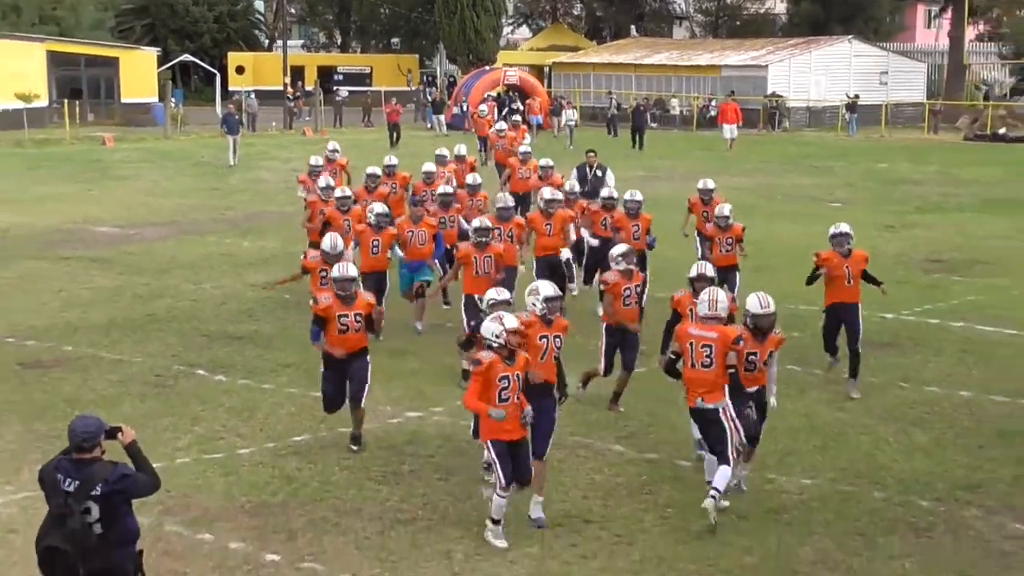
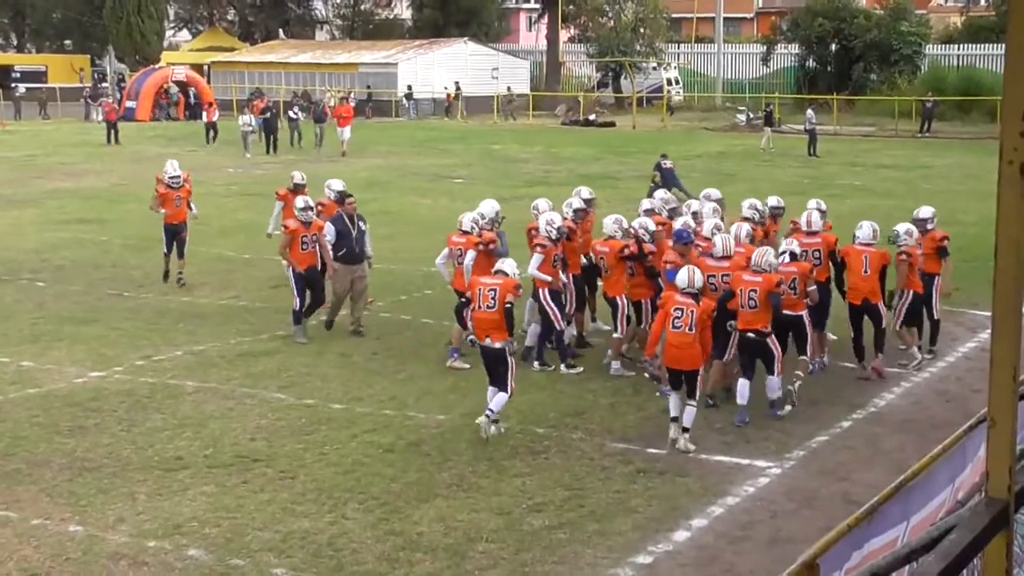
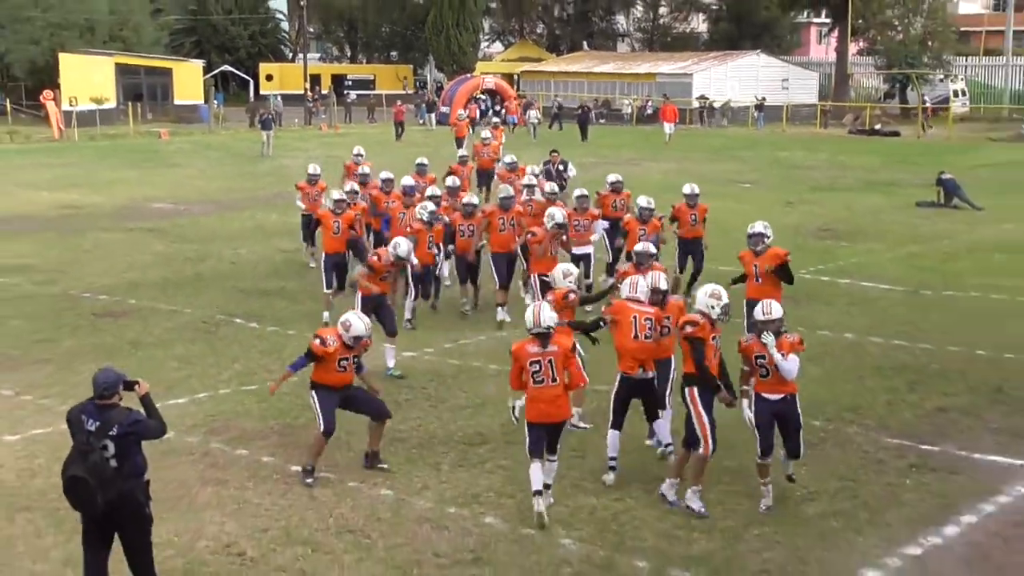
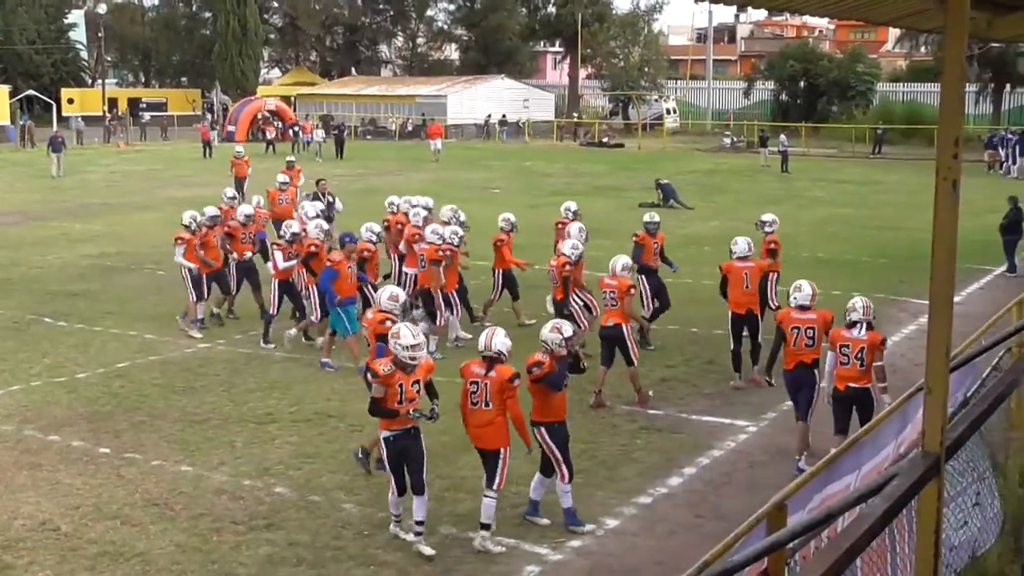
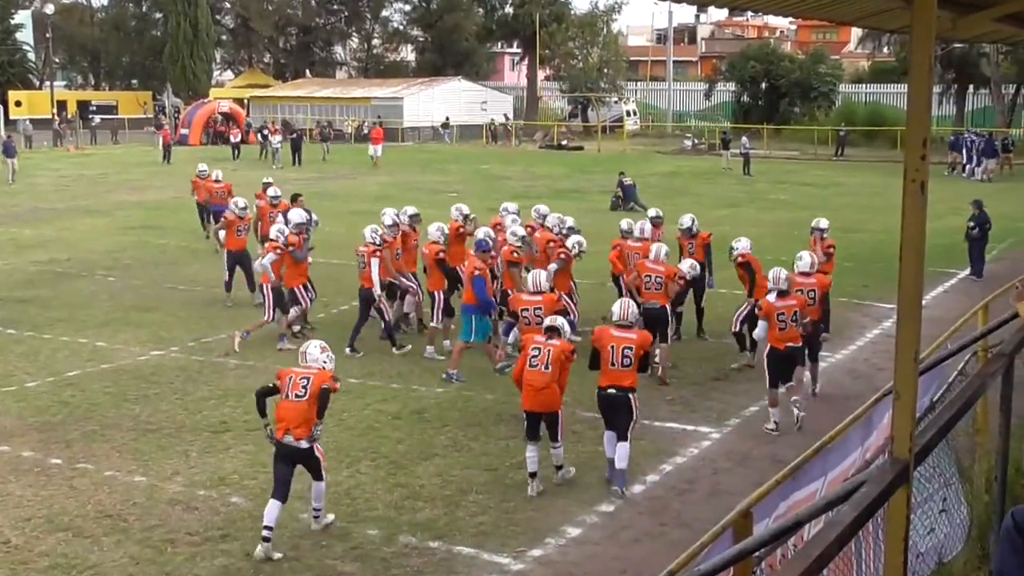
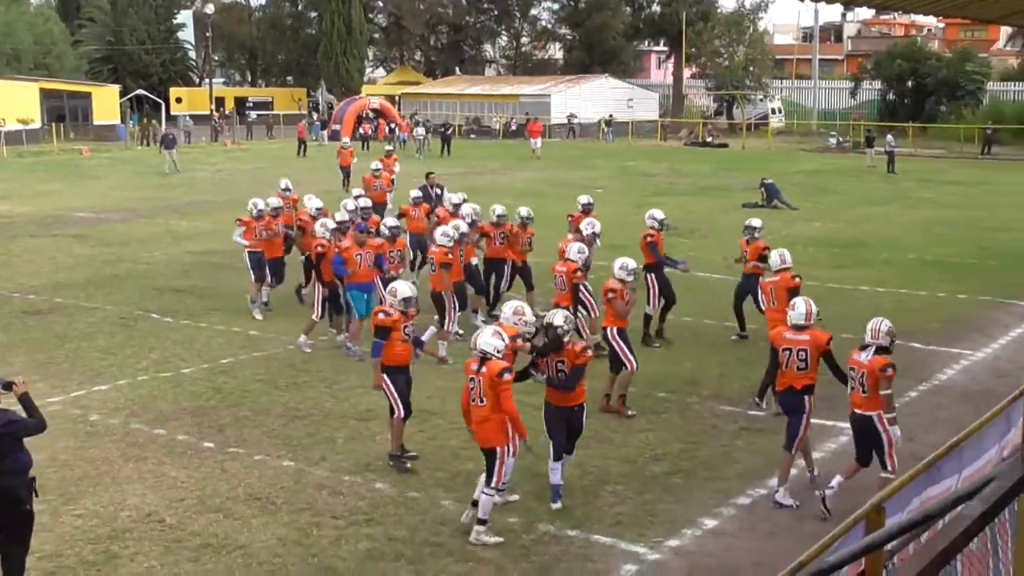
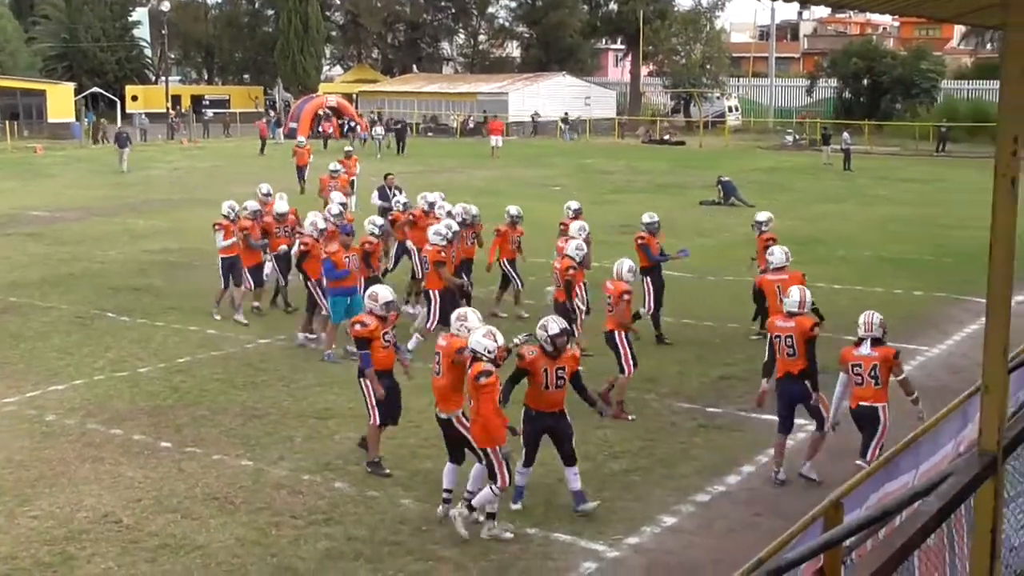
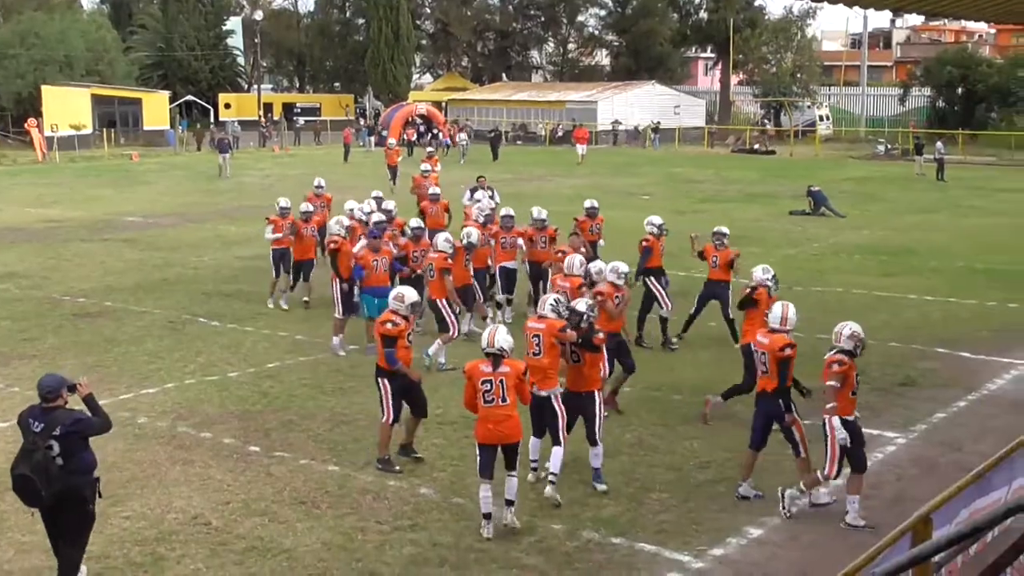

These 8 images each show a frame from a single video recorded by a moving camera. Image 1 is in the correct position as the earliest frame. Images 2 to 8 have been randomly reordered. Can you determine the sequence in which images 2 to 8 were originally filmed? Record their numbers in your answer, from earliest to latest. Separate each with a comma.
3, 8, 6, 7, 4, 5, 2
